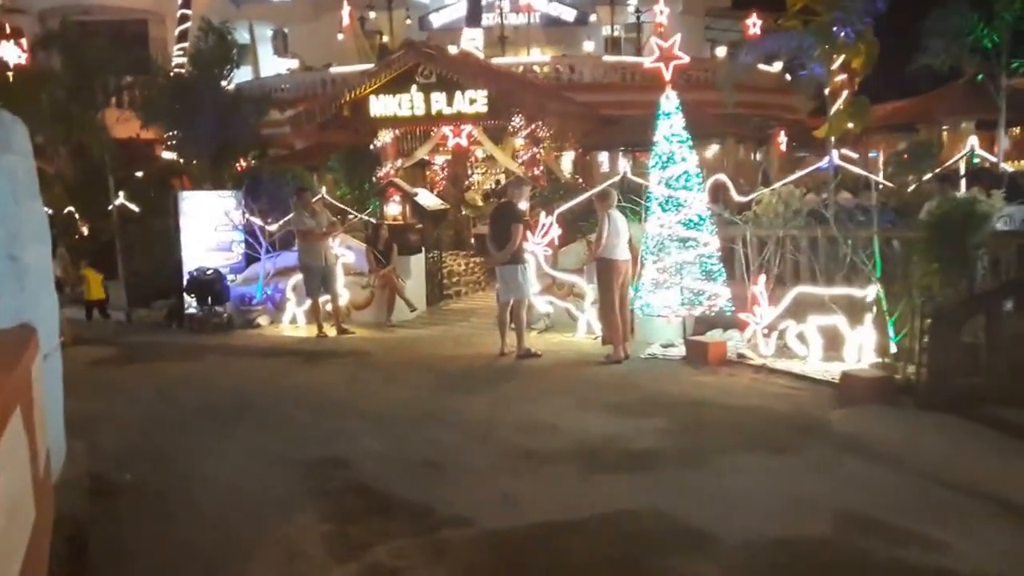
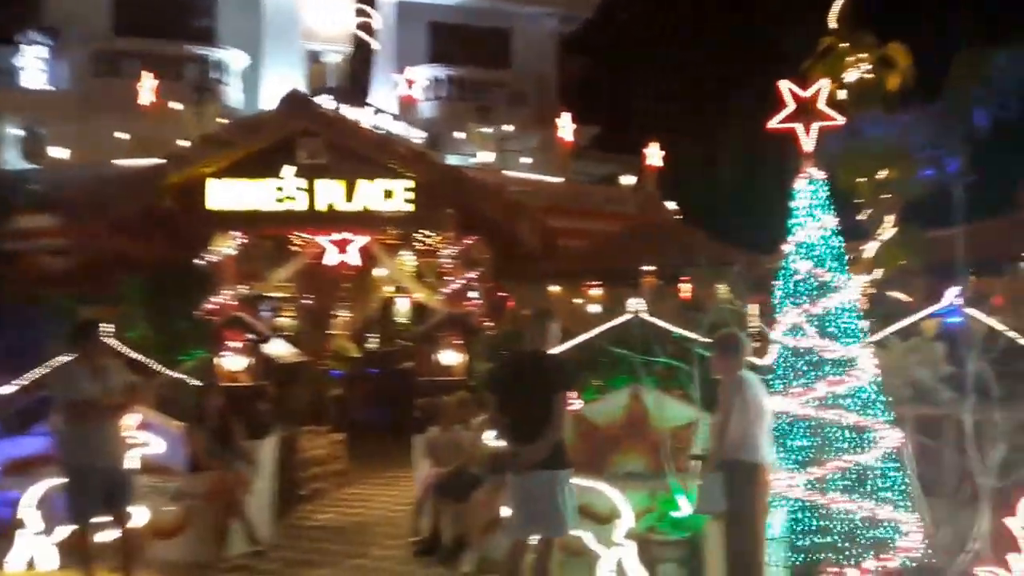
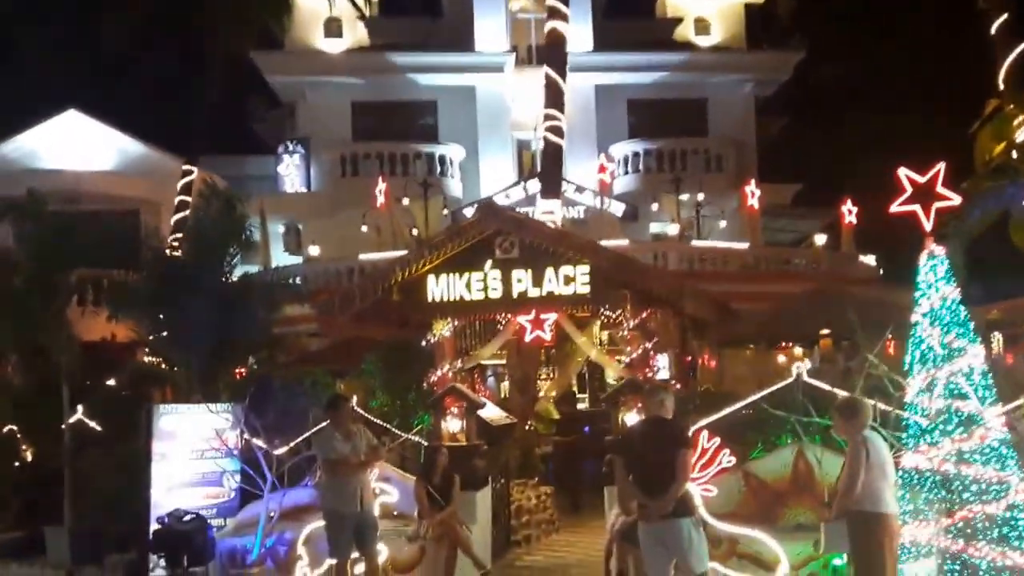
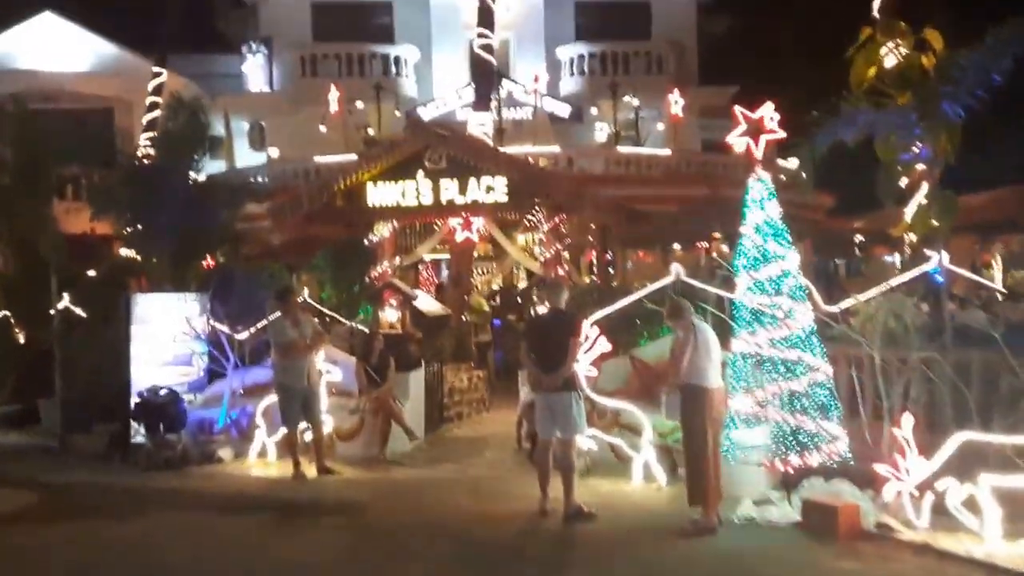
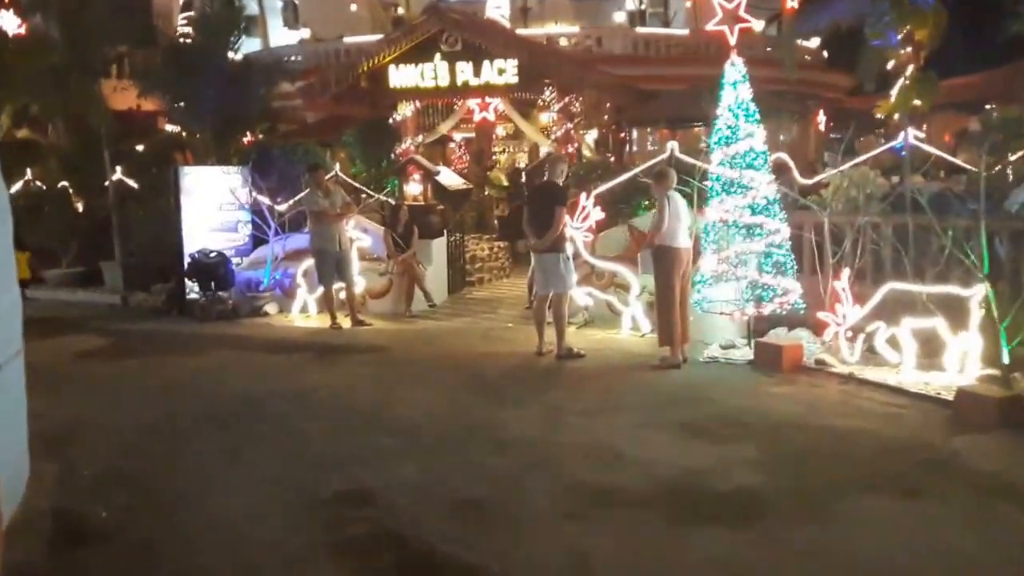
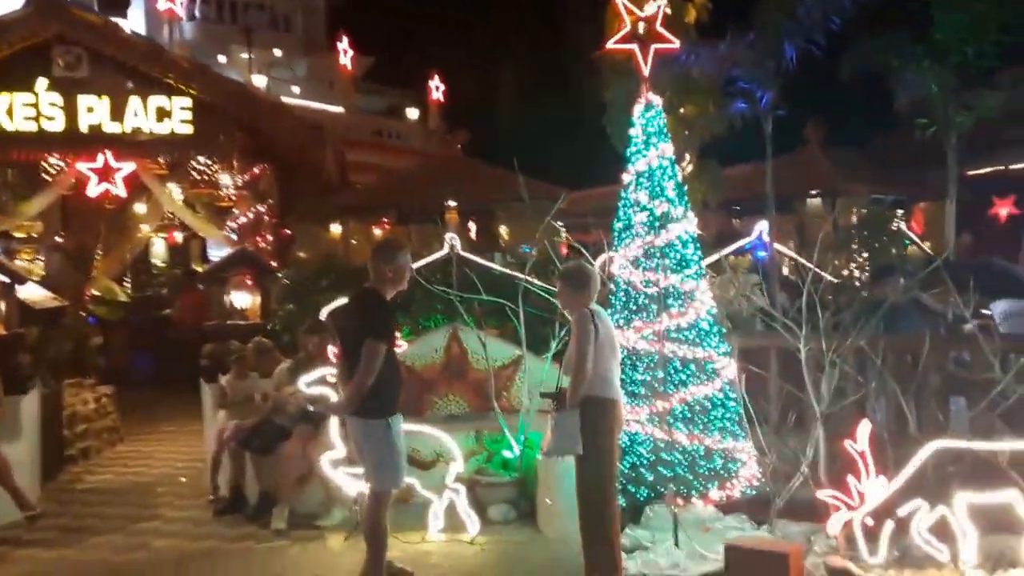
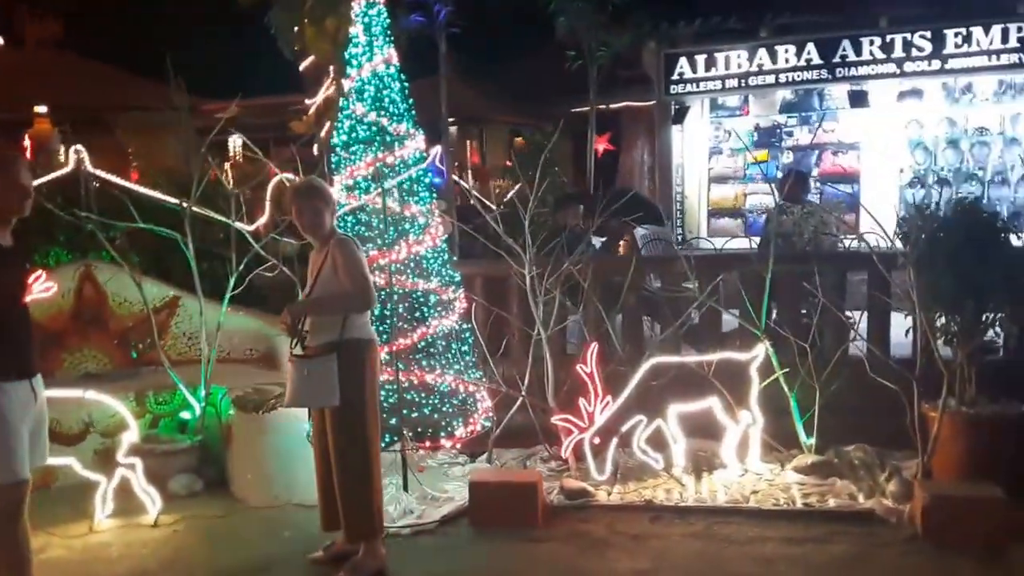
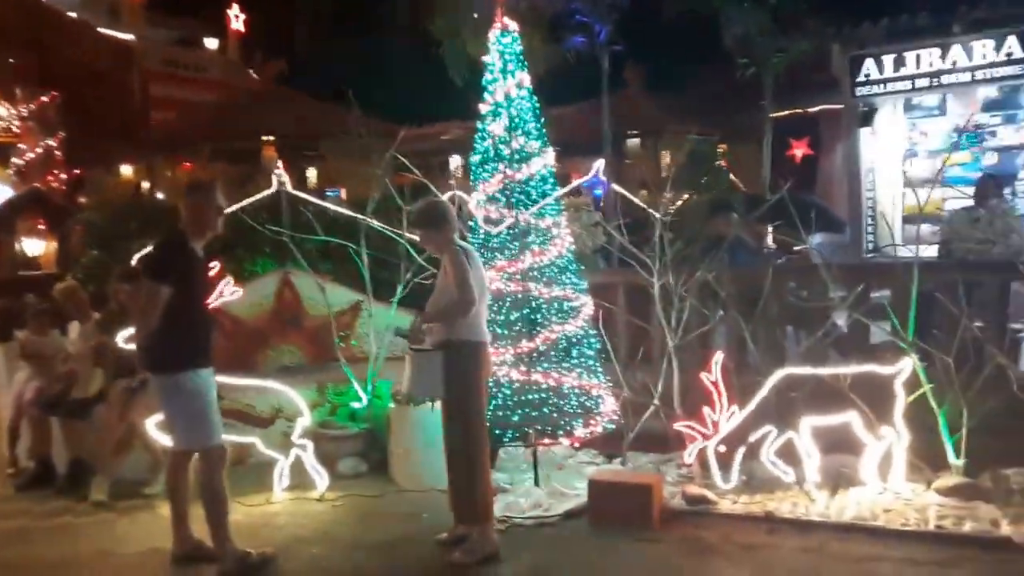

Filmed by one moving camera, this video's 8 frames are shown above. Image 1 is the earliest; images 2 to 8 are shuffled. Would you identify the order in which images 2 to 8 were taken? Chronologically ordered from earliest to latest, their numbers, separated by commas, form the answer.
5, 4, 3, 2, 6, 8, 7
